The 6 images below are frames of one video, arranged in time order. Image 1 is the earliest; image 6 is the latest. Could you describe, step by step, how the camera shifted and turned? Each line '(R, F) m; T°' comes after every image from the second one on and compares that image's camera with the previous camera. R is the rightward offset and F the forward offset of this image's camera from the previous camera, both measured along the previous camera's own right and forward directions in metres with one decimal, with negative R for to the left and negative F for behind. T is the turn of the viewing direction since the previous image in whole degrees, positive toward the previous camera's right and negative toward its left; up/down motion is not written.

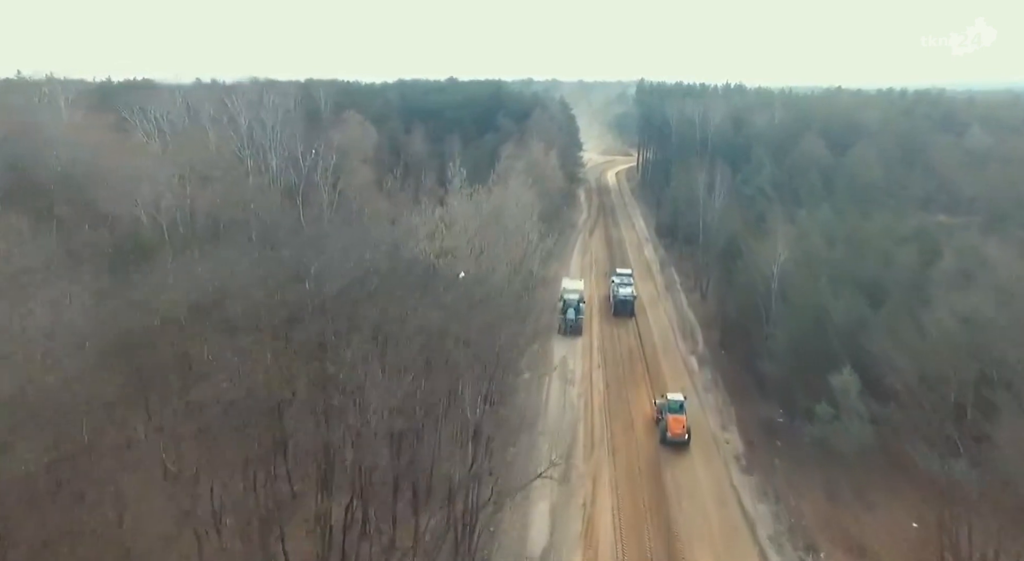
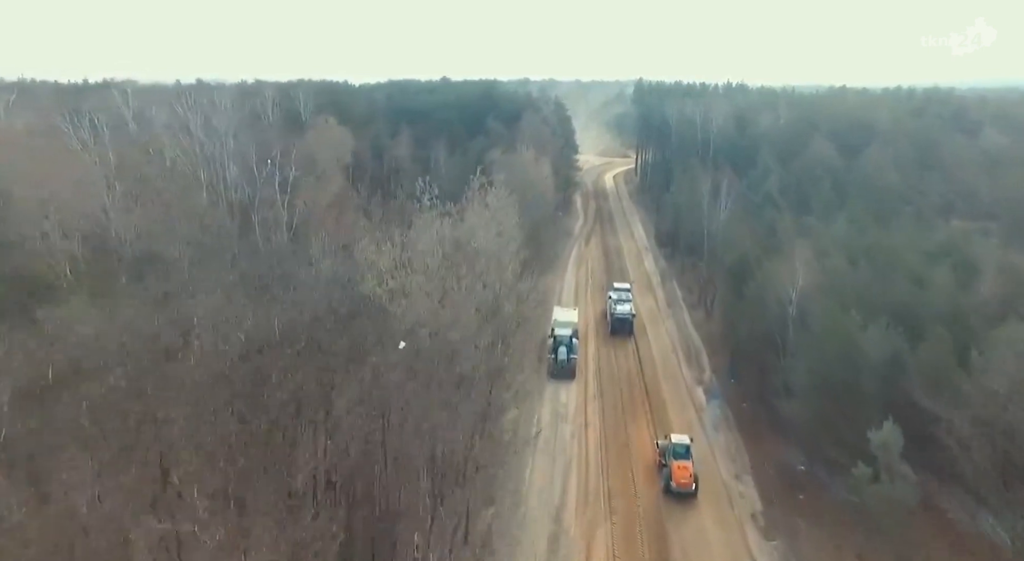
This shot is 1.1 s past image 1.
(+0.6, +3.8) m; 0°
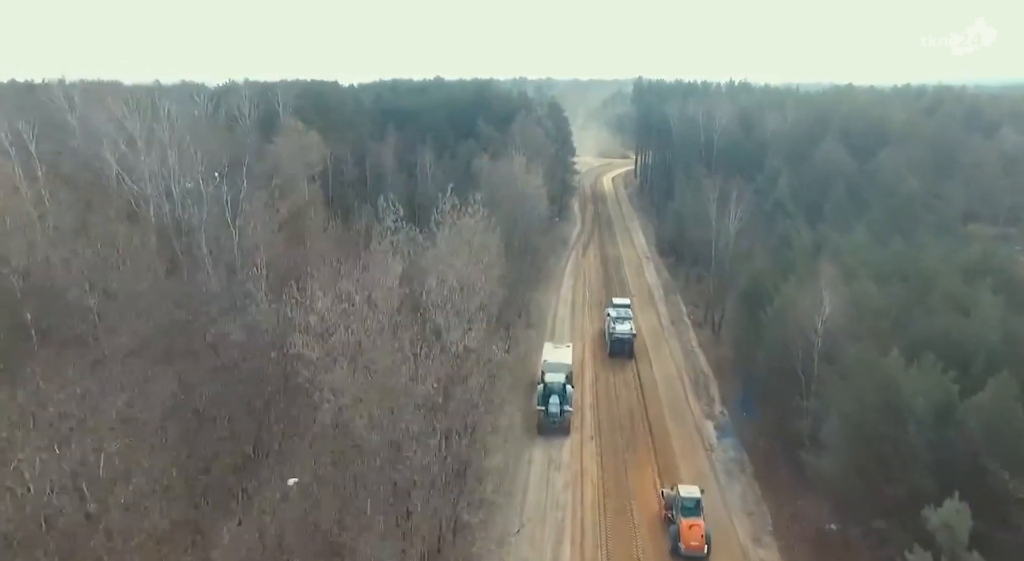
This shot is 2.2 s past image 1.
(+0.5, +3.7) m; 0°
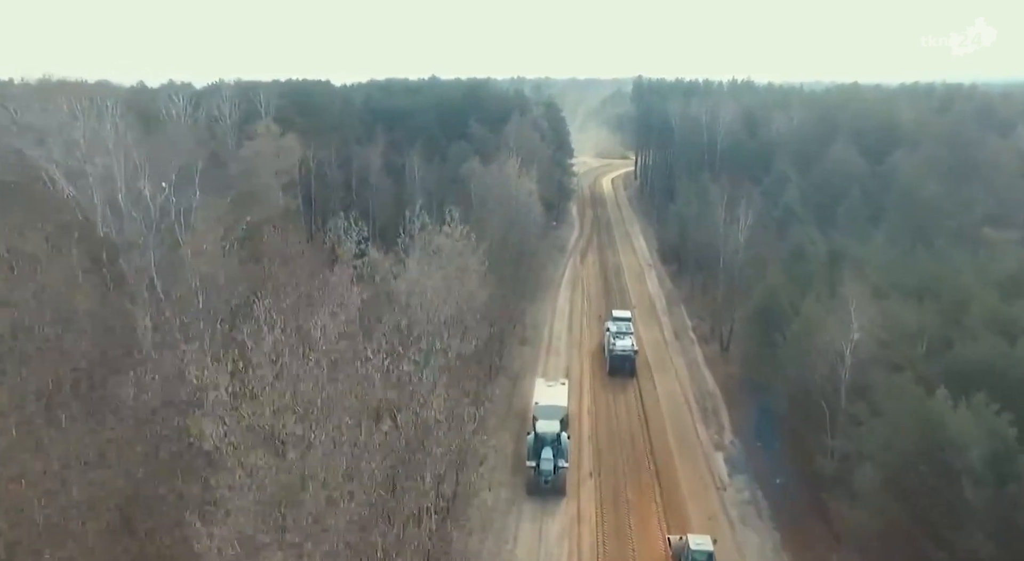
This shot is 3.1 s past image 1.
(+0.4, +2.9) m; 0°
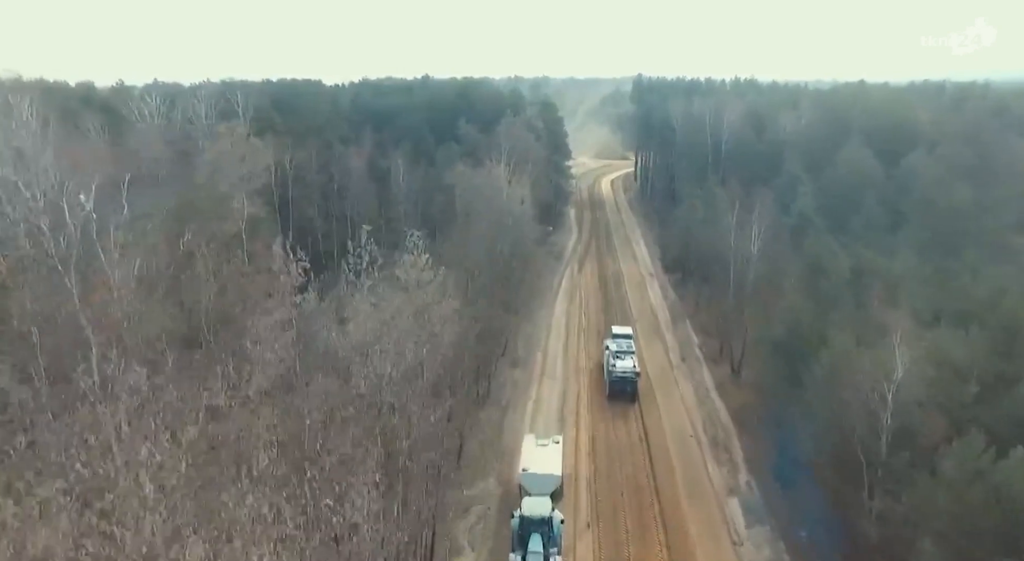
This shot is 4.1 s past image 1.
(+0.4, +3.3) m; 0°
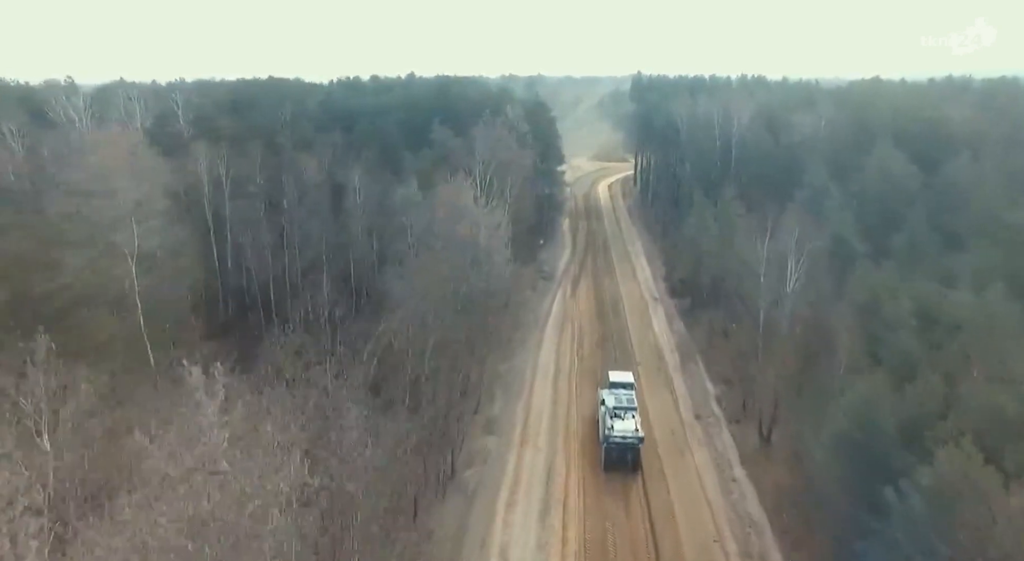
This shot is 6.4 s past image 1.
(+1.0, +7.1) m; 0°
